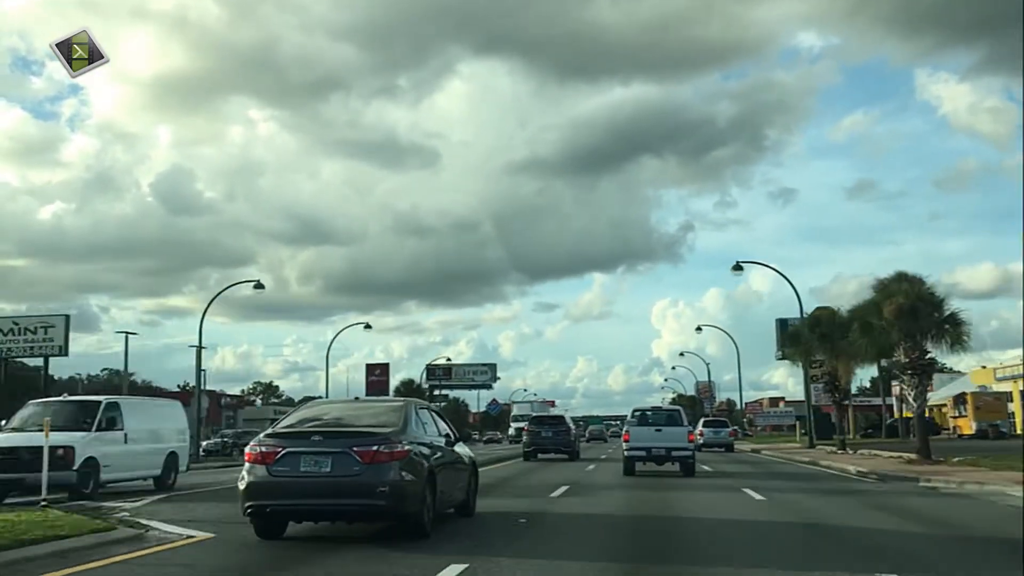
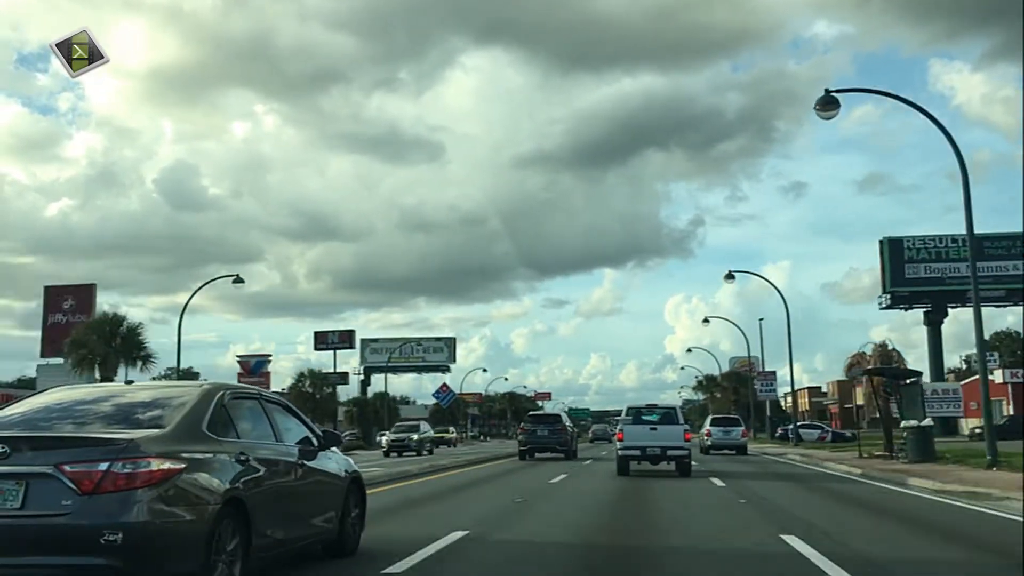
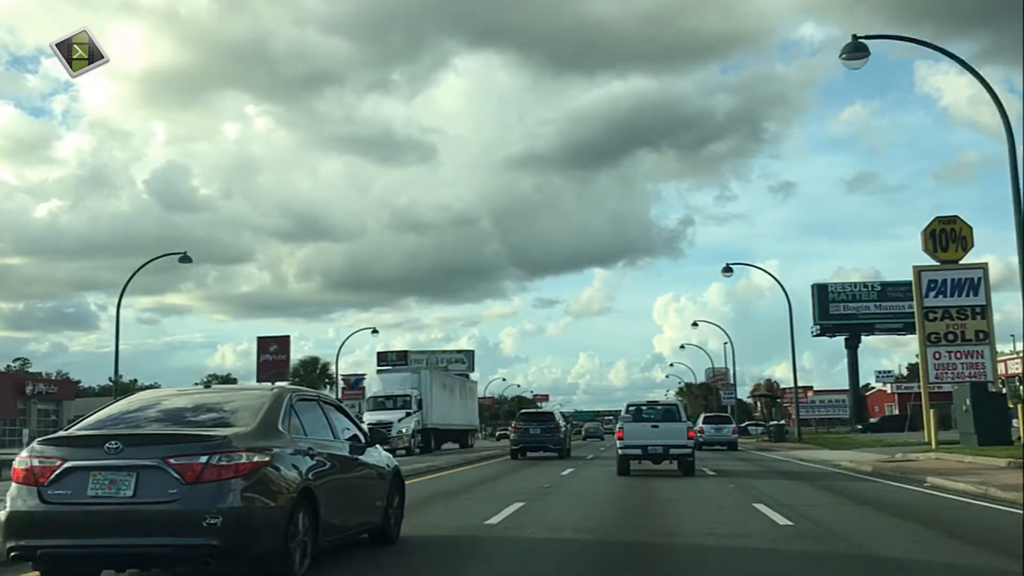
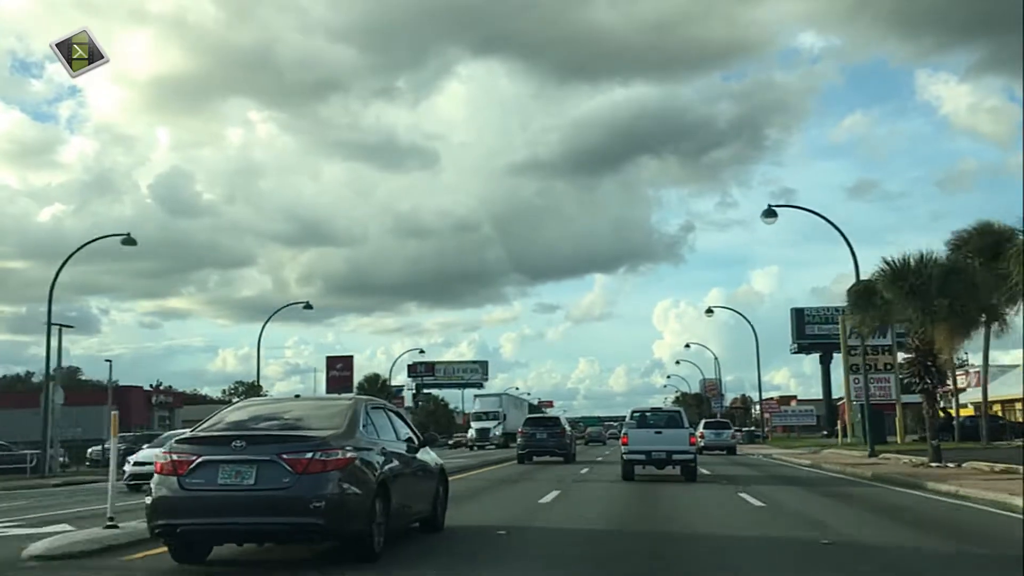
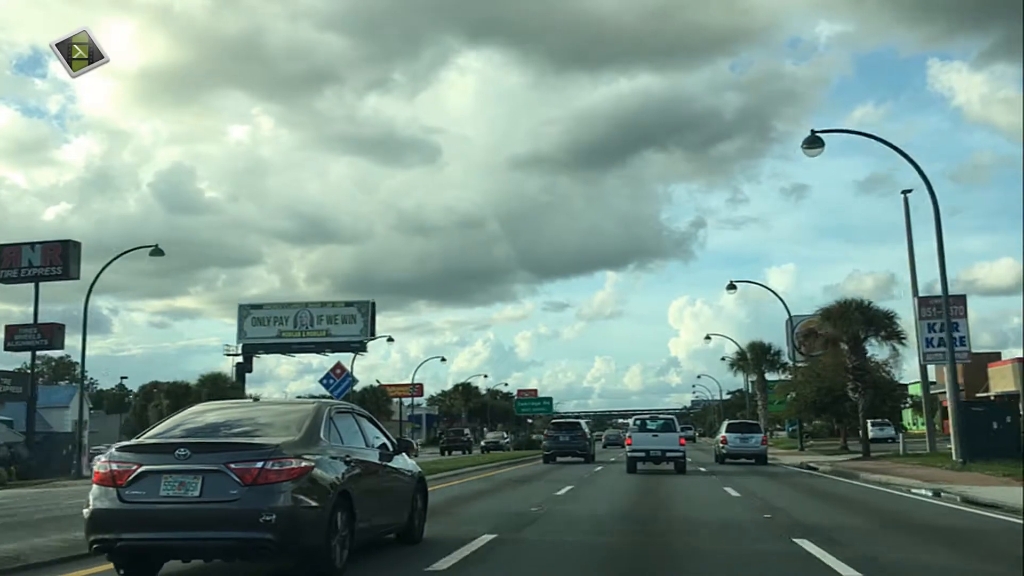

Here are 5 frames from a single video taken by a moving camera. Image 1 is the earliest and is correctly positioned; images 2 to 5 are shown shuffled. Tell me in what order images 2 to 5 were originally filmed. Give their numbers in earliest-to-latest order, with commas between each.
4, 3, 2, 5
